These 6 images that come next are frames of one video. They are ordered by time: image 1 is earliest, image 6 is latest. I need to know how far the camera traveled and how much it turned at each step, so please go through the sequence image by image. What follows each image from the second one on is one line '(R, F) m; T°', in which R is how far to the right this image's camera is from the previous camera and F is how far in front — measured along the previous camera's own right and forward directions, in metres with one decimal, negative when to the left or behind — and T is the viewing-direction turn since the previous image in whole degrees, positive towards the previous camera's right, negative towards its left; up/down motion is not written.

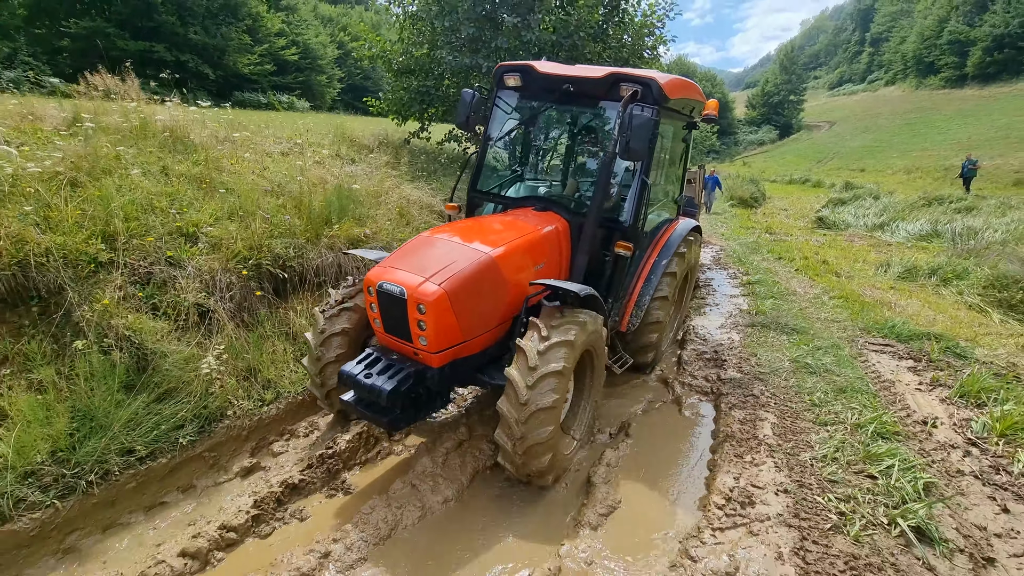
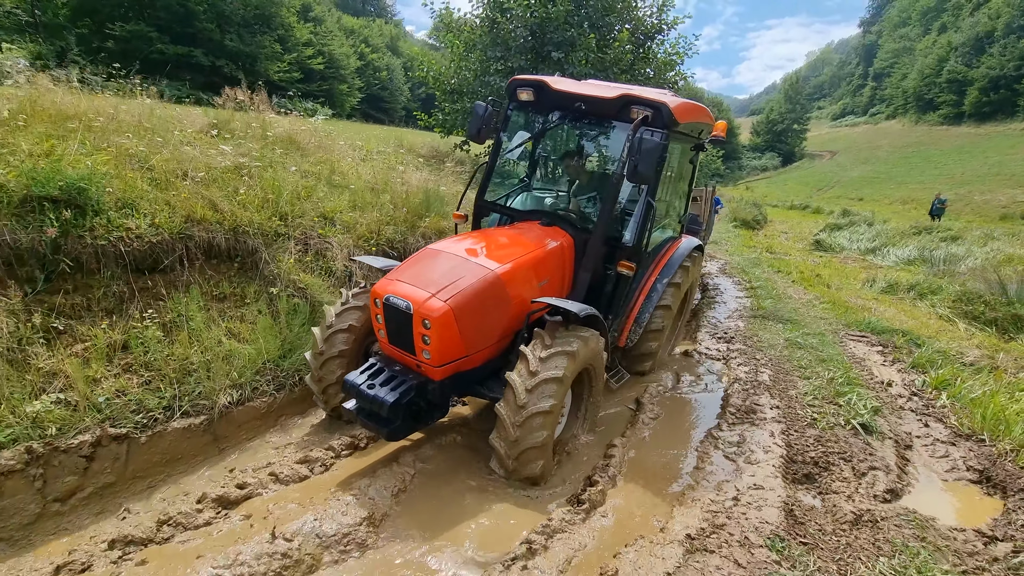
(-0.7, -1.3) m; 0°
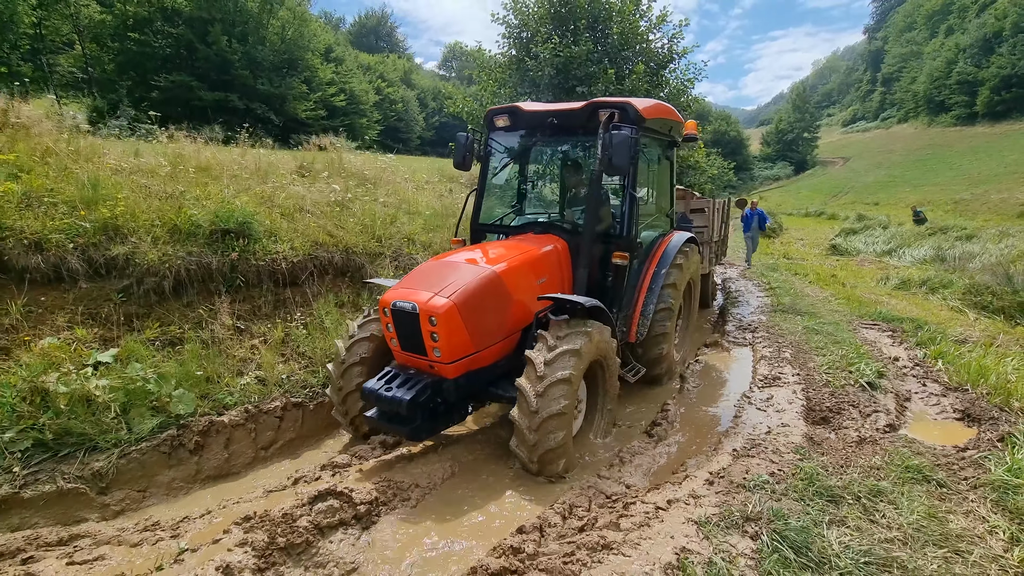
(-0.5, -1.1) m; -2°
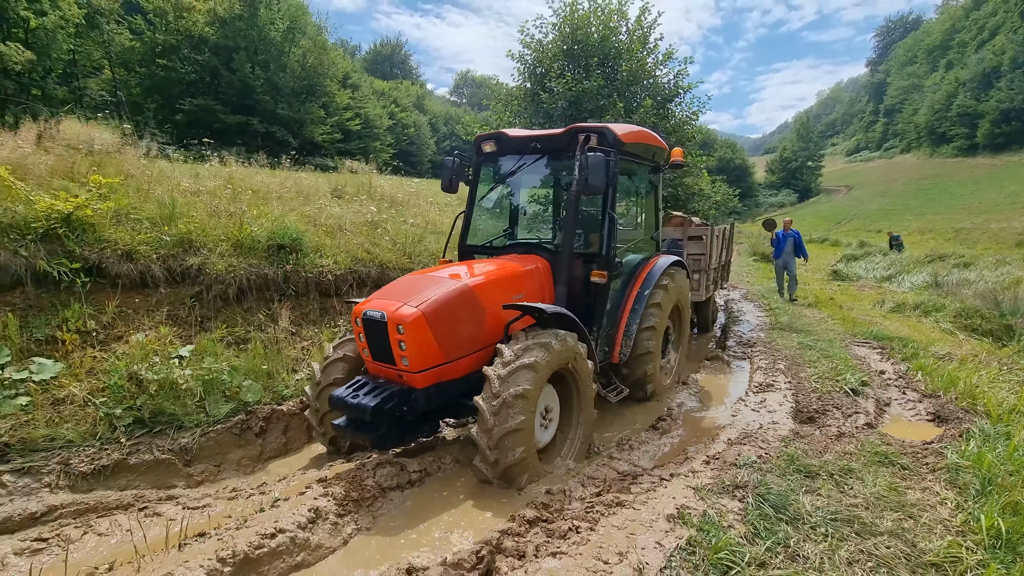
(-0.2, -0.6) m; -1°
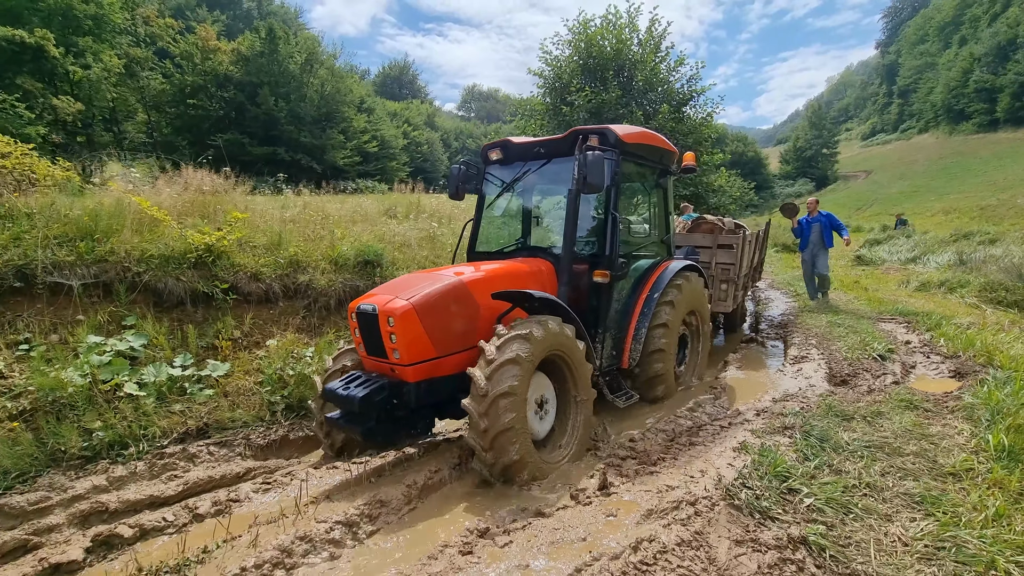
(-0.5, -0.8) m; -2°
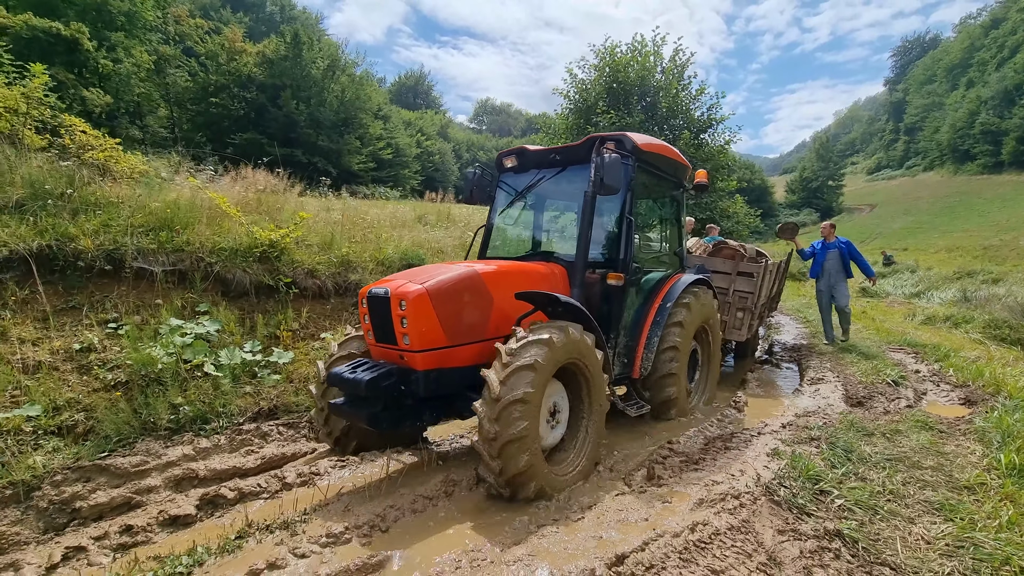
(-0.5, -0.4) m; 0°
